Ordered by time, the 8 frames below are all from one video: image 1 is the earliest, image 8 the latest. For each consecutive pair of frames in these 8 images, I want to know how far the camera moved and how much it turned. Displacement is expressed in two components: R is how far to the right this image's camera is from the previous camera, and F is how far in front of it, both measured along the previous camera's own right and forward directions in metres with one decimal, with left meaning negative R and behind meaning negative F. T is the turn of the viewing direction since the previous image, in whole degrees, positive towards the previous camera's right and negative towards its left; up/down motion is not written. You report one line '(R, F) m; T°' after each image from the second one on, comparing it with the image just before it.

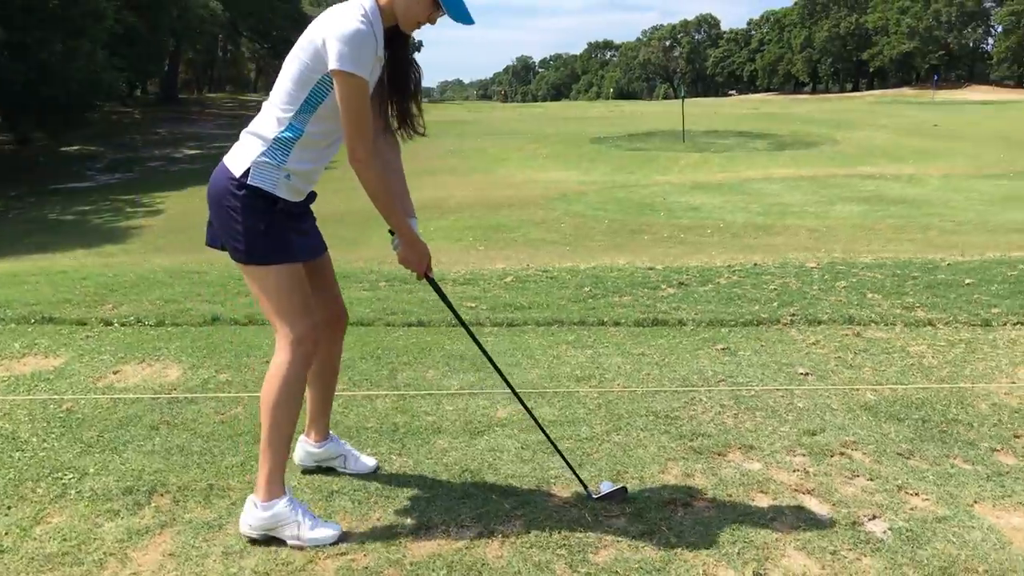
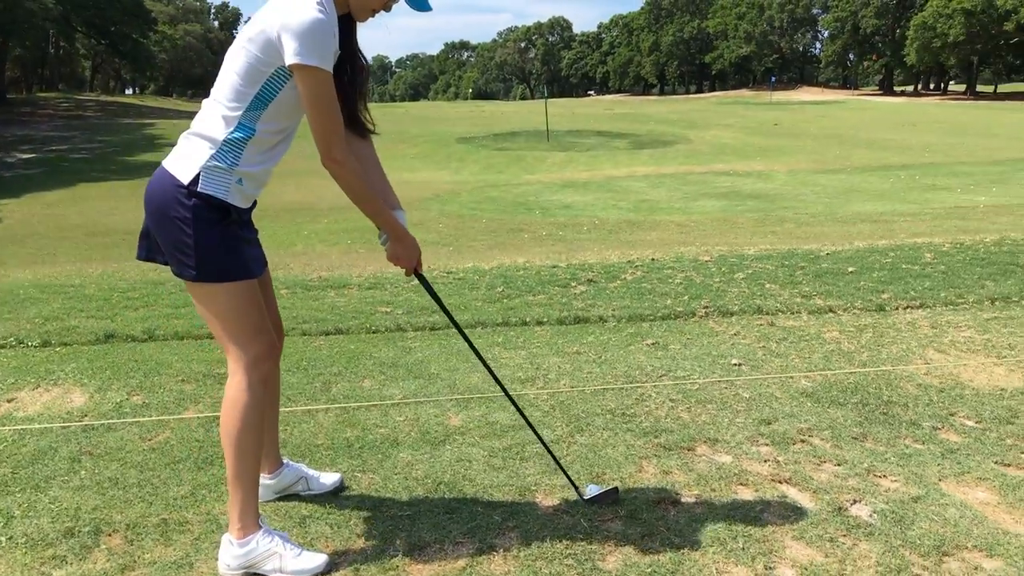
(-0.3, +0.1) m; +9°
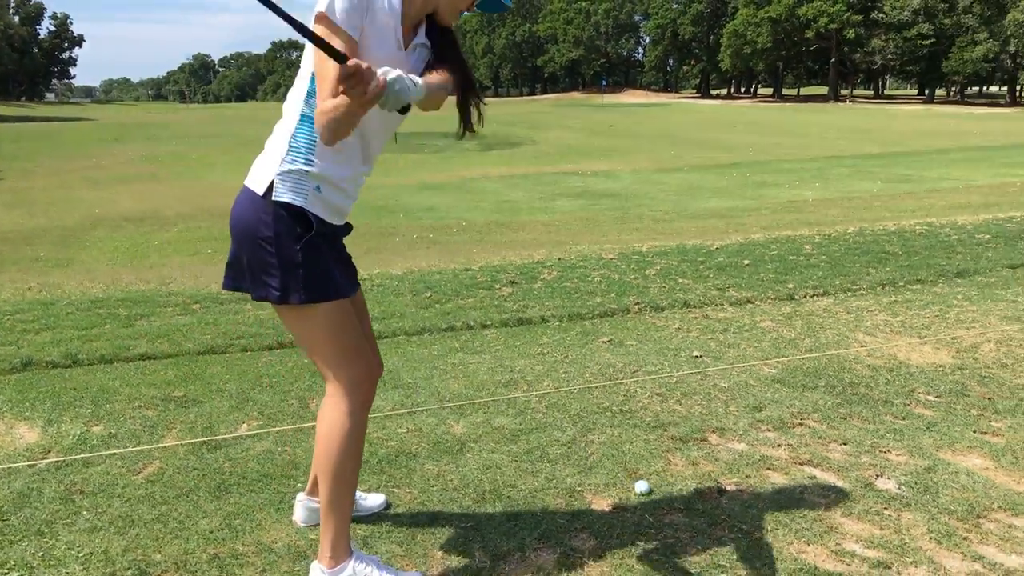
(-0.6, 0.0) m; +11°
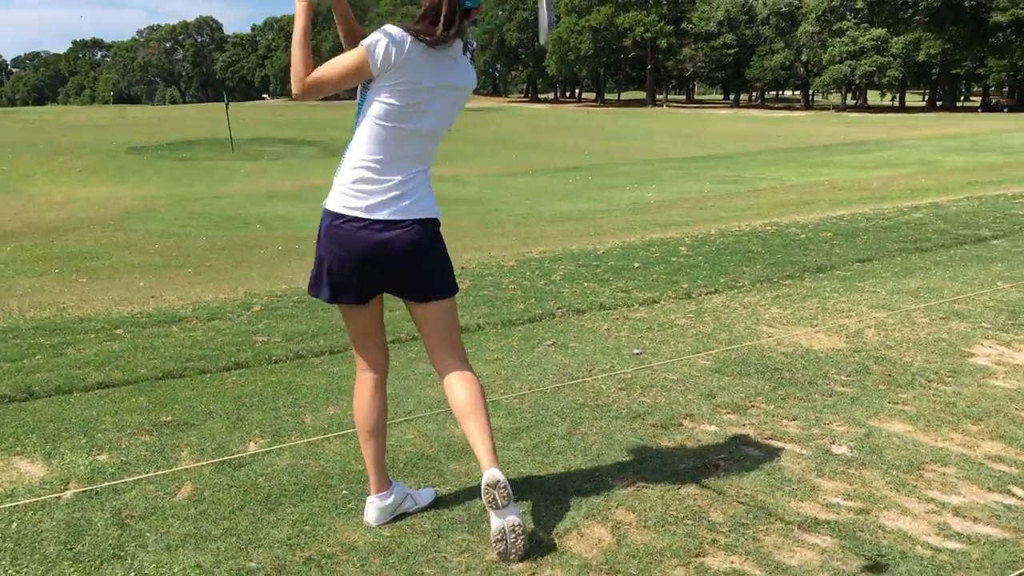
(-0.6, -0.3) m; +11°
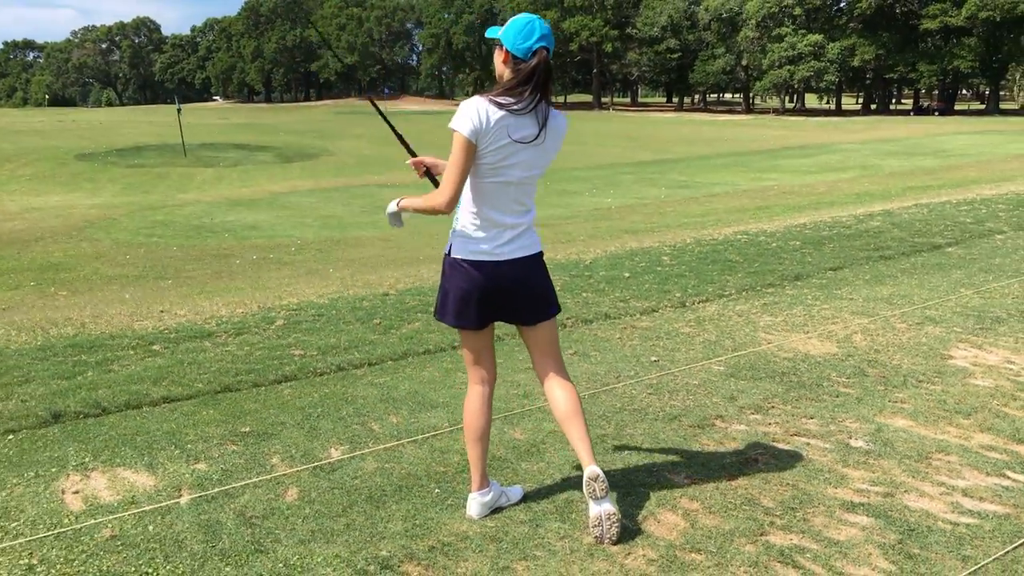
(-0.5, -0.4) m; +4°
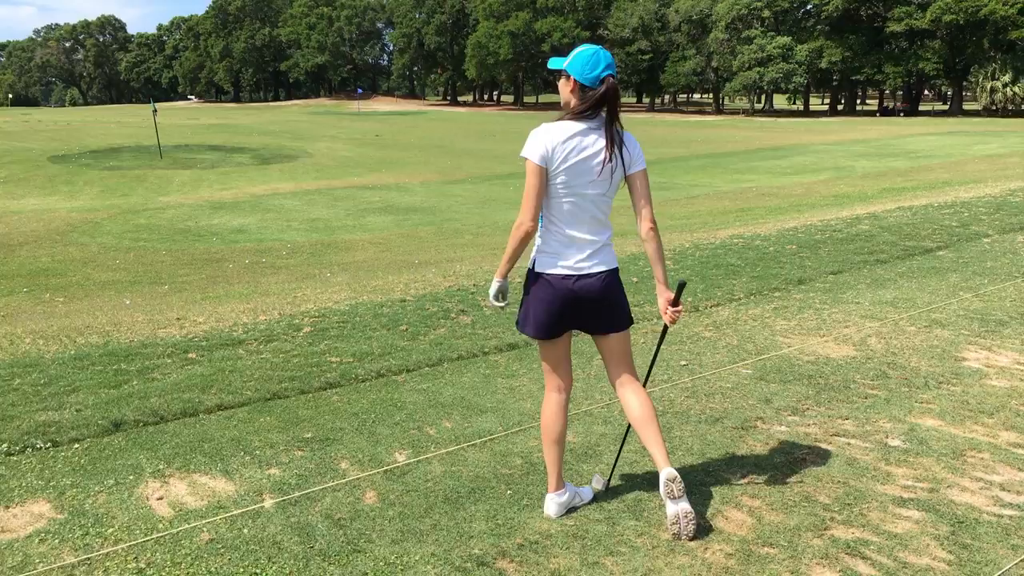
(-0.4, -0.2) m; +2°
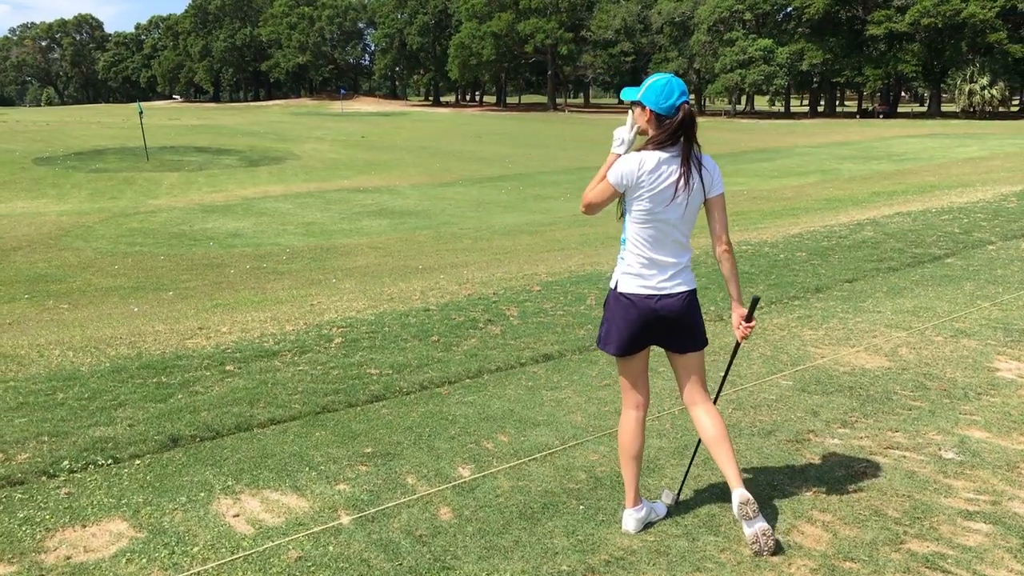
(-0.4, -0.1) m; +1°
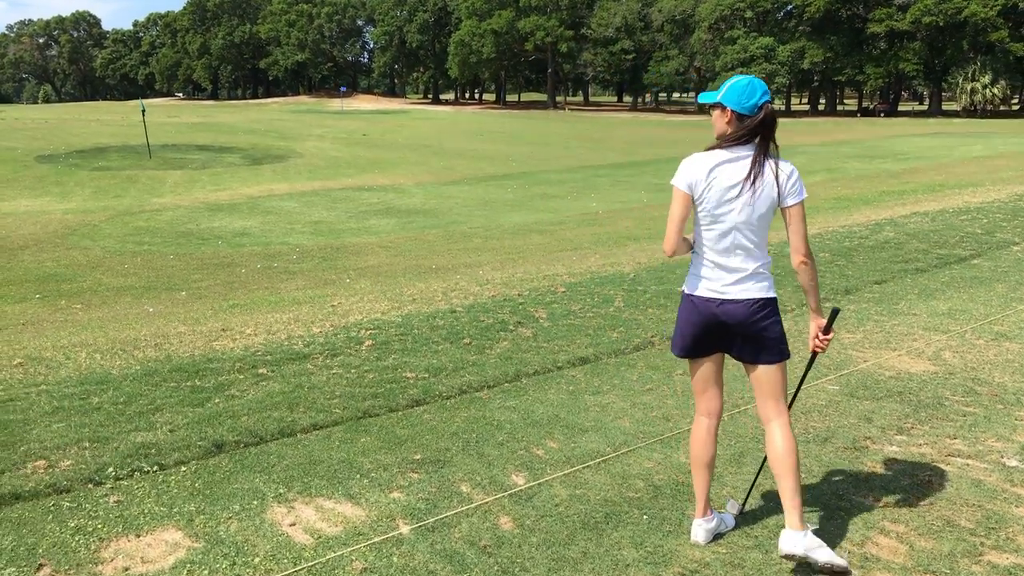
(-0.3, +0.1) m; 0°
